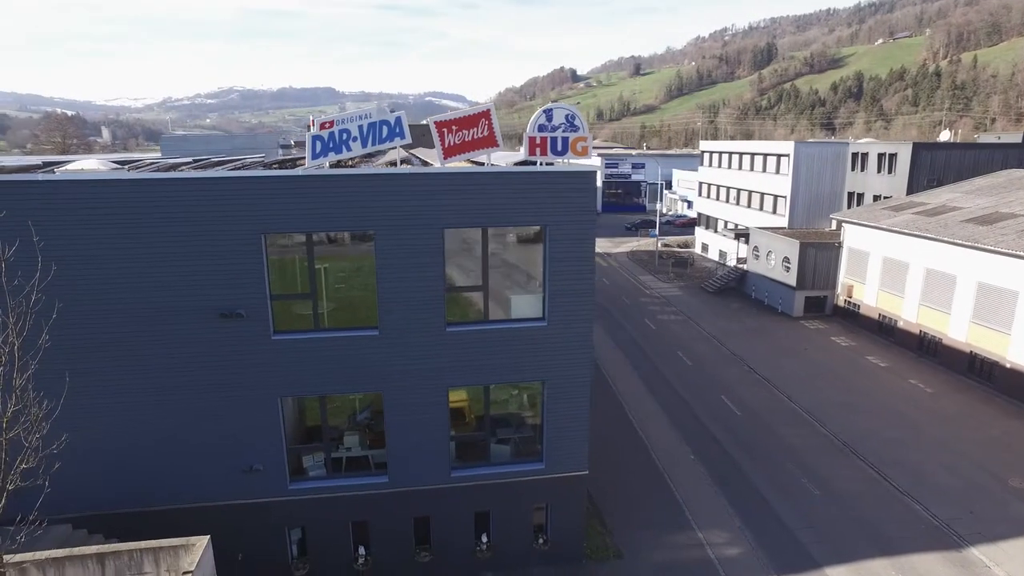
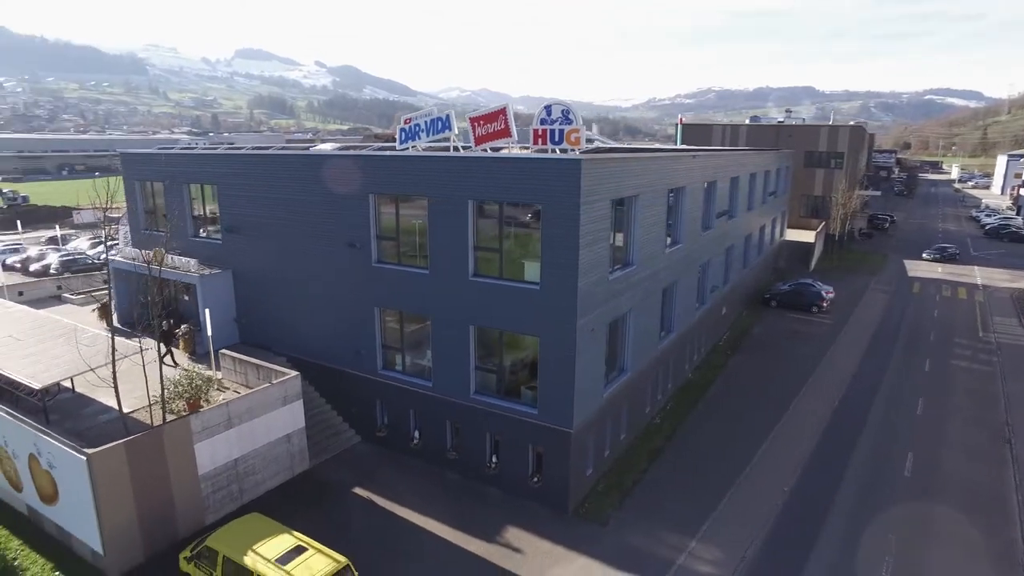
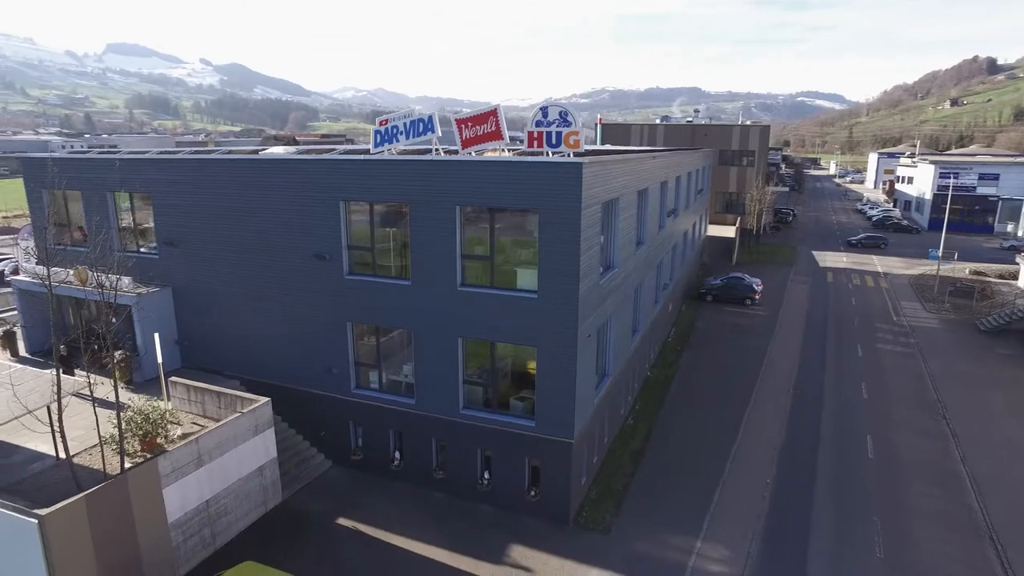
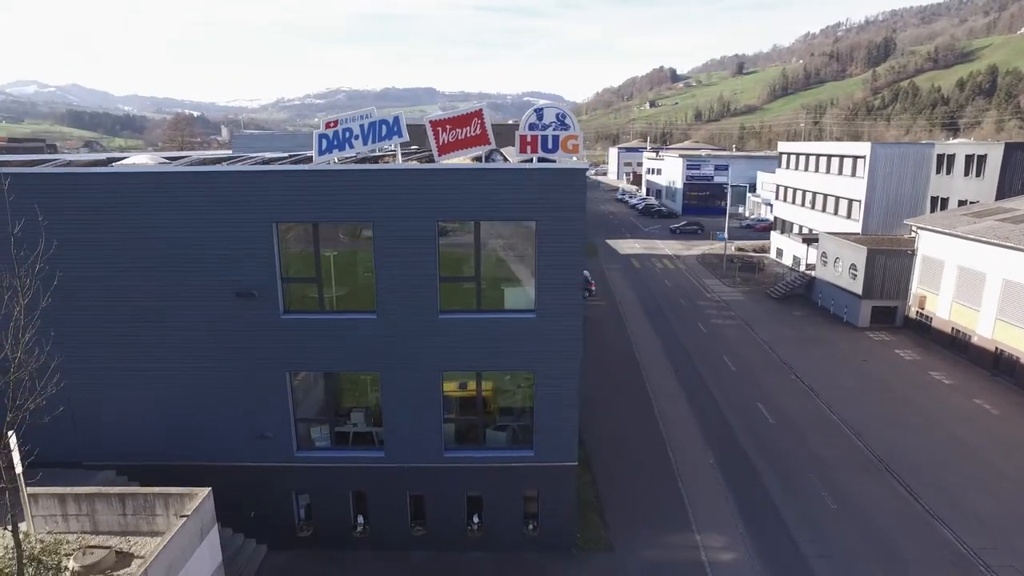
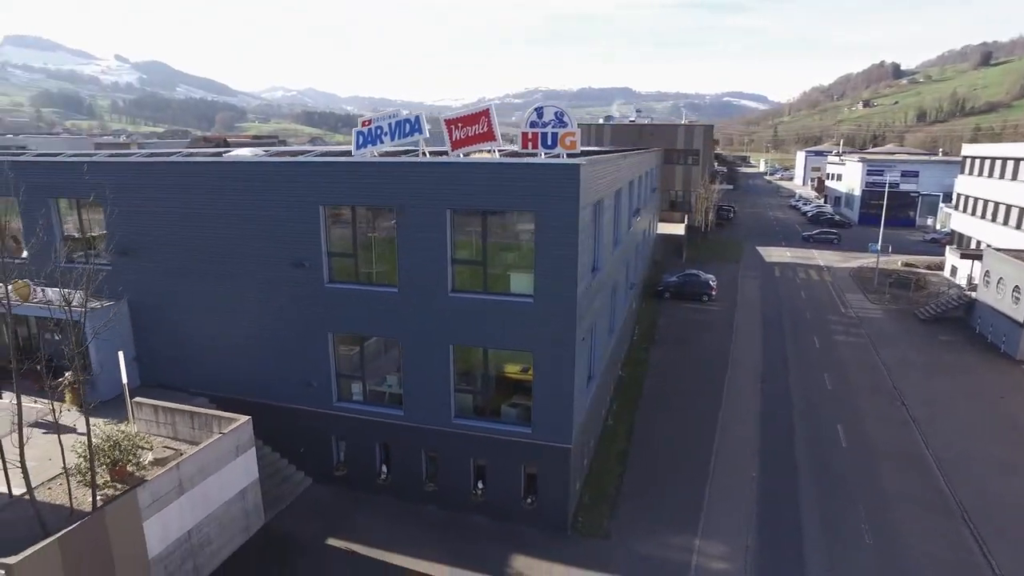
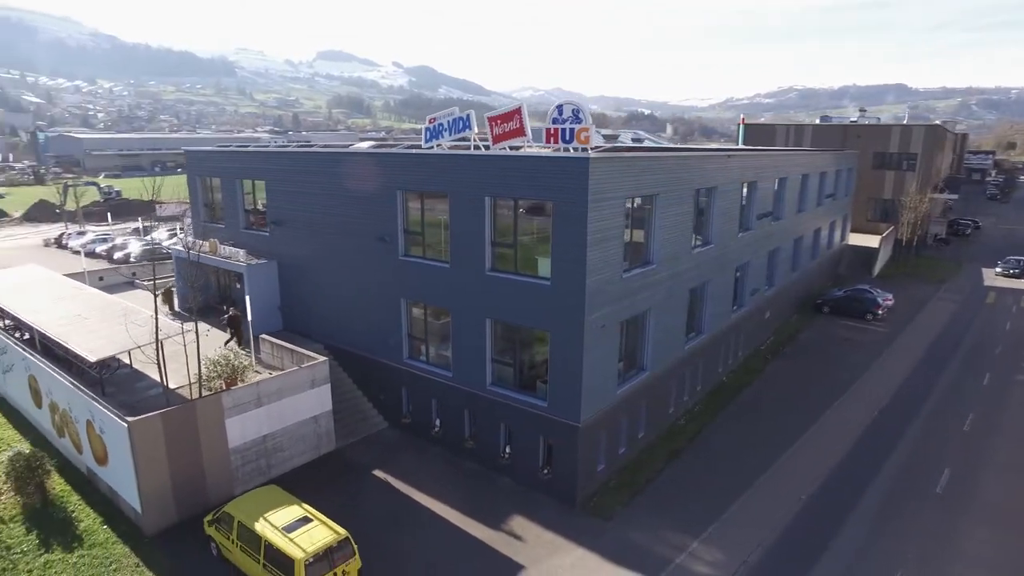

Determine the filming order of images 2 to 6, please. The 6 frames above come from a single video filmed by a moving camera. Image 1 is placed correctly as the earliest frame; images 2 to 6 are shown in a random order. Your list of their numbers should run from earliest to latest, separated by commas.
4, 5, 3, 2, 6
